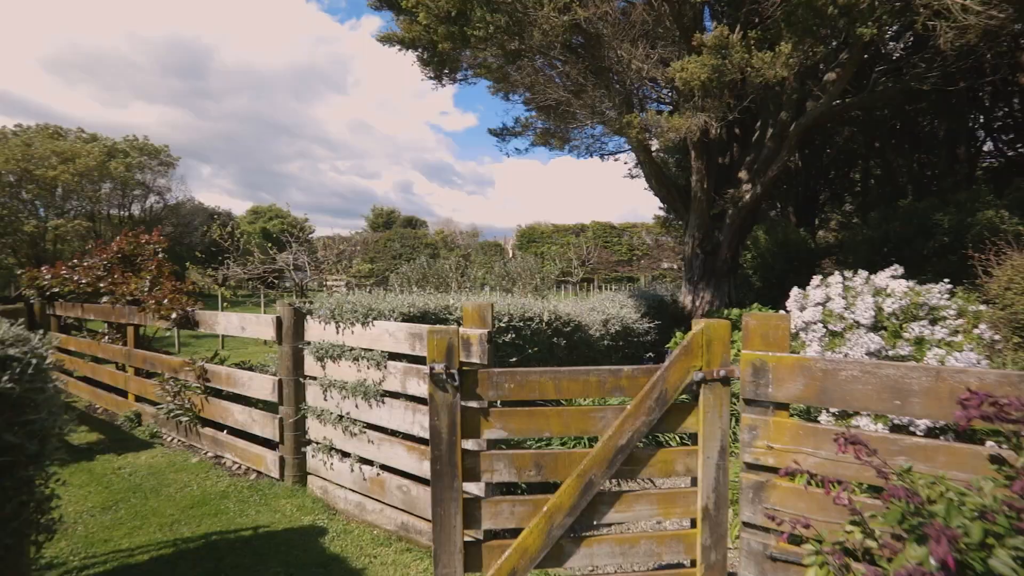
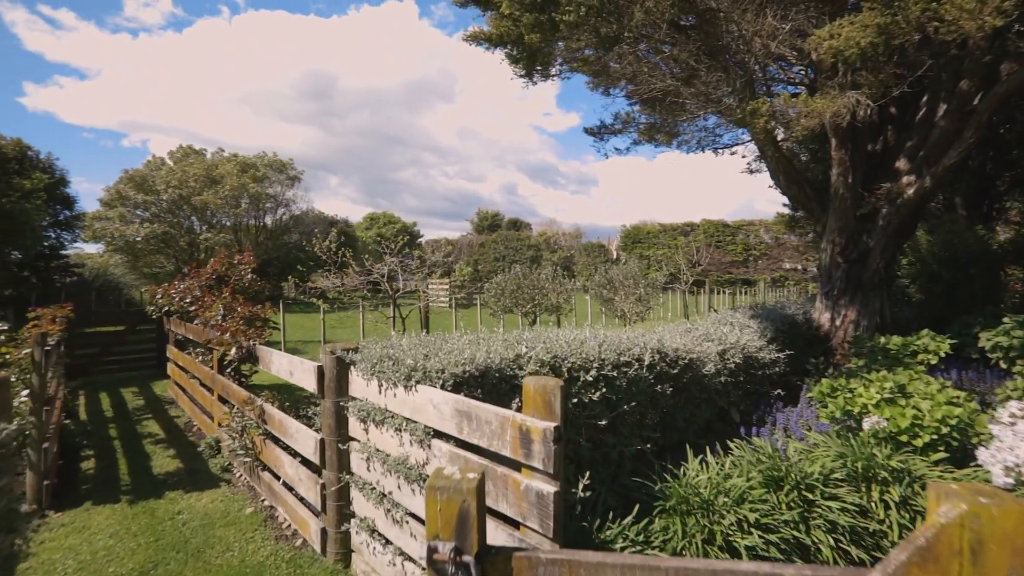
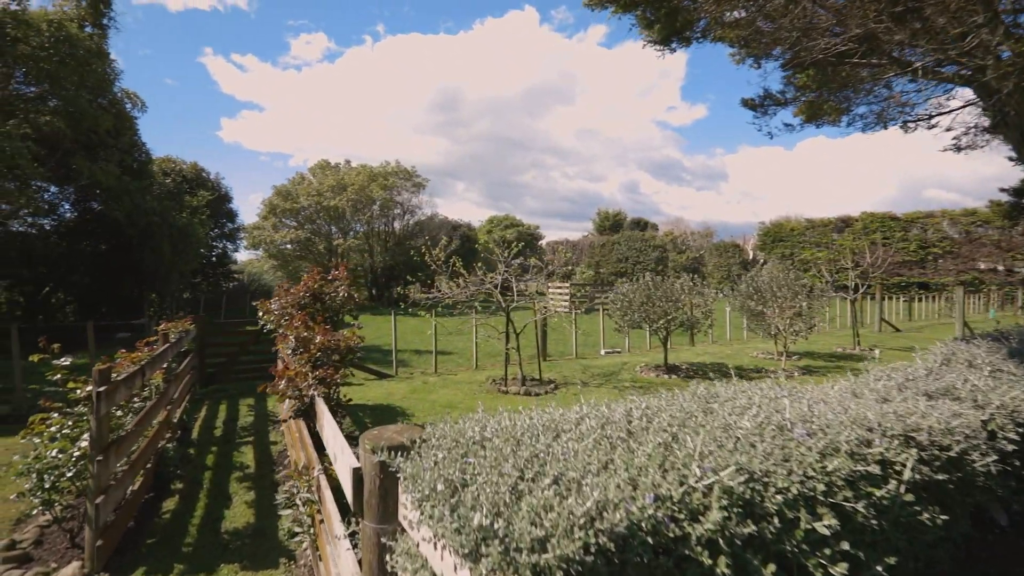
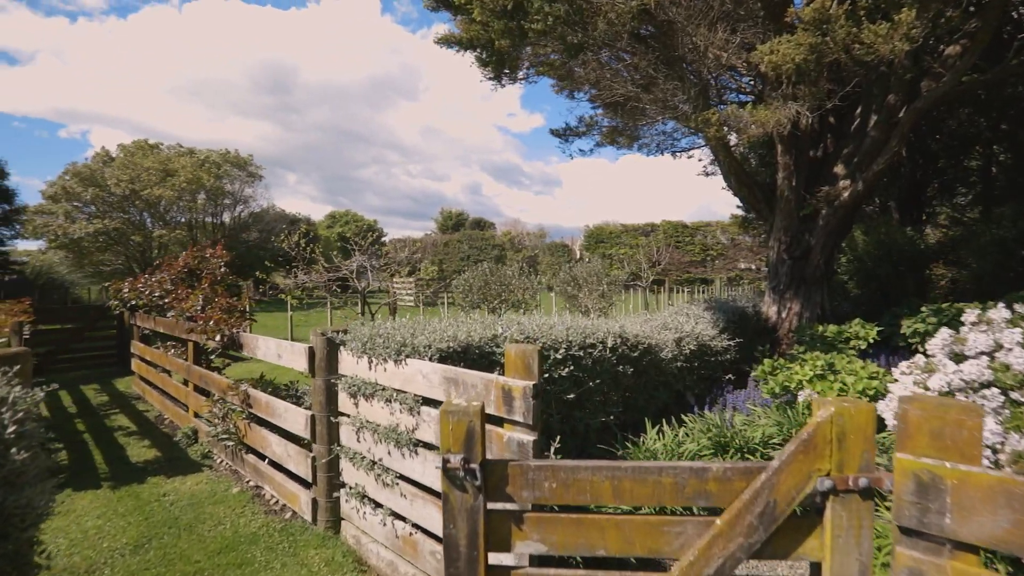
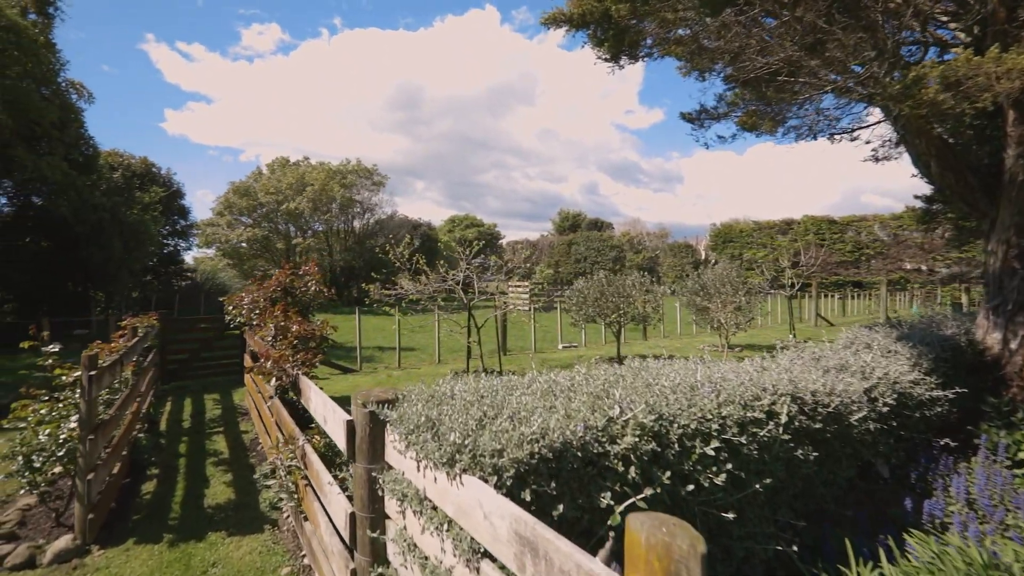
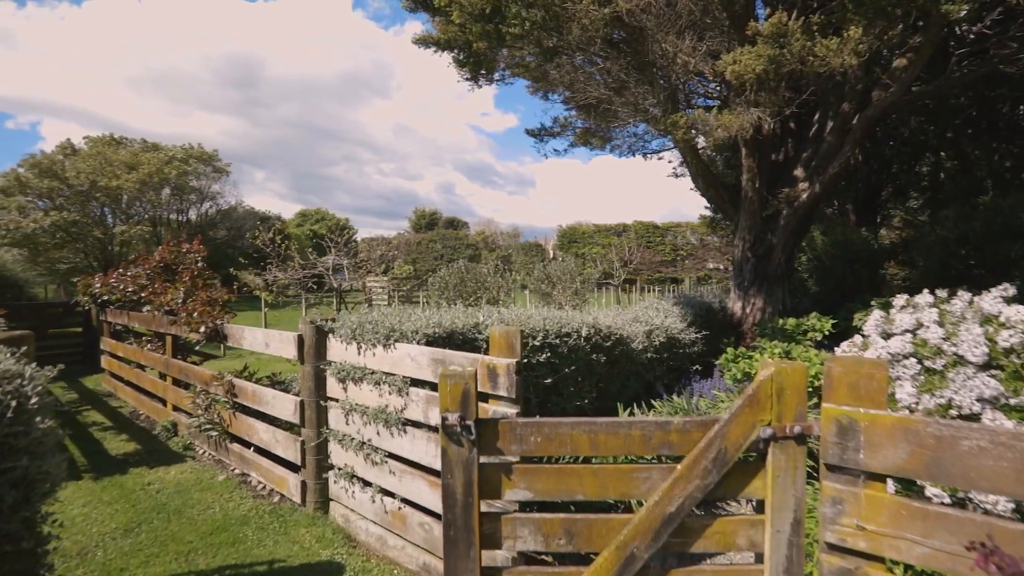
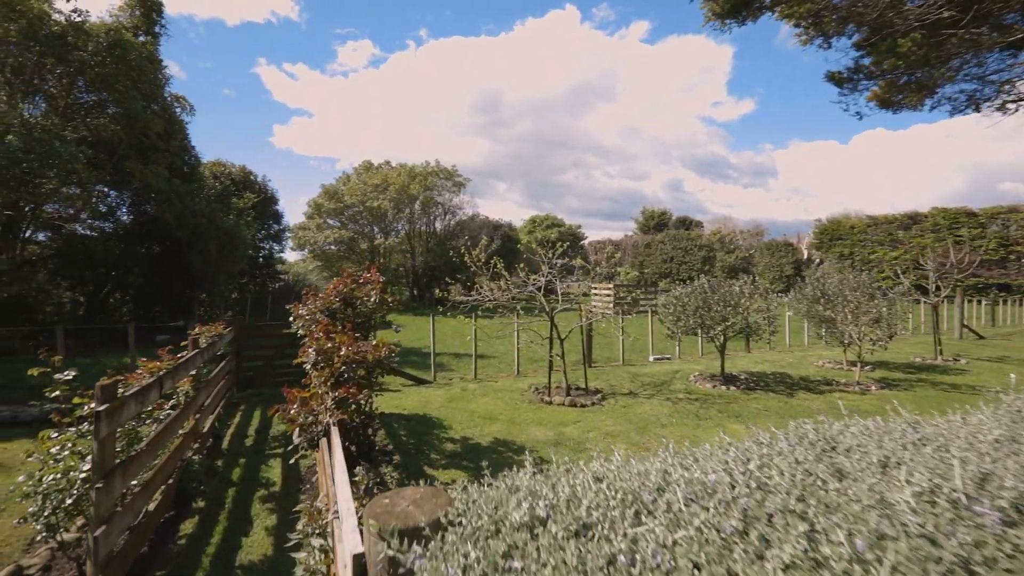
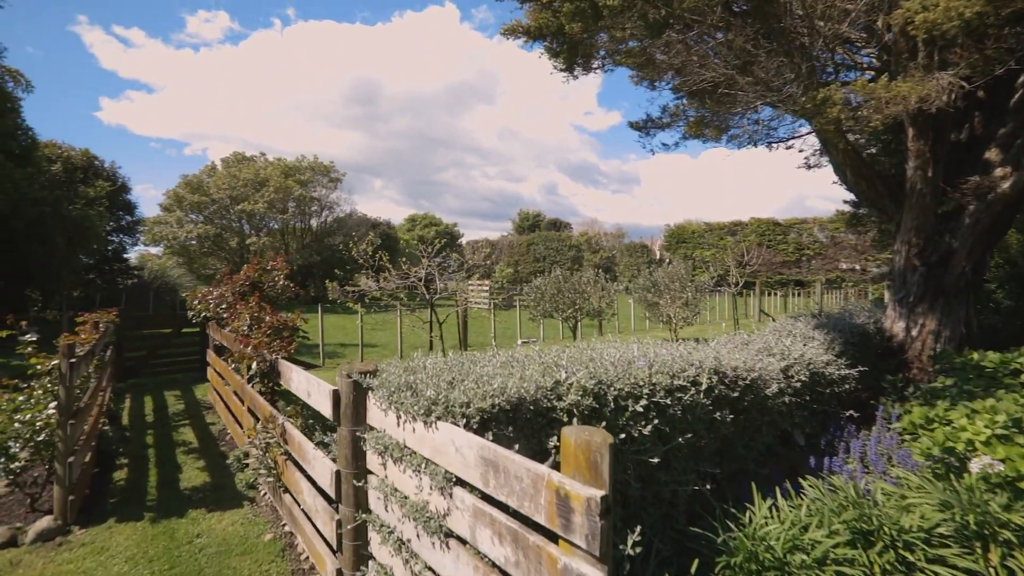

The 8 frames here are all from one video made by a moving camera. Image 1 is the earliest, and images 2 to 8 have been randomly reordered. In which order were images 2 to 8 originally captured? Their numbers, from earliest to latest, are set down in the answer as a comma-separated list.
6, 4, 2, 8, 5, 3, 7
